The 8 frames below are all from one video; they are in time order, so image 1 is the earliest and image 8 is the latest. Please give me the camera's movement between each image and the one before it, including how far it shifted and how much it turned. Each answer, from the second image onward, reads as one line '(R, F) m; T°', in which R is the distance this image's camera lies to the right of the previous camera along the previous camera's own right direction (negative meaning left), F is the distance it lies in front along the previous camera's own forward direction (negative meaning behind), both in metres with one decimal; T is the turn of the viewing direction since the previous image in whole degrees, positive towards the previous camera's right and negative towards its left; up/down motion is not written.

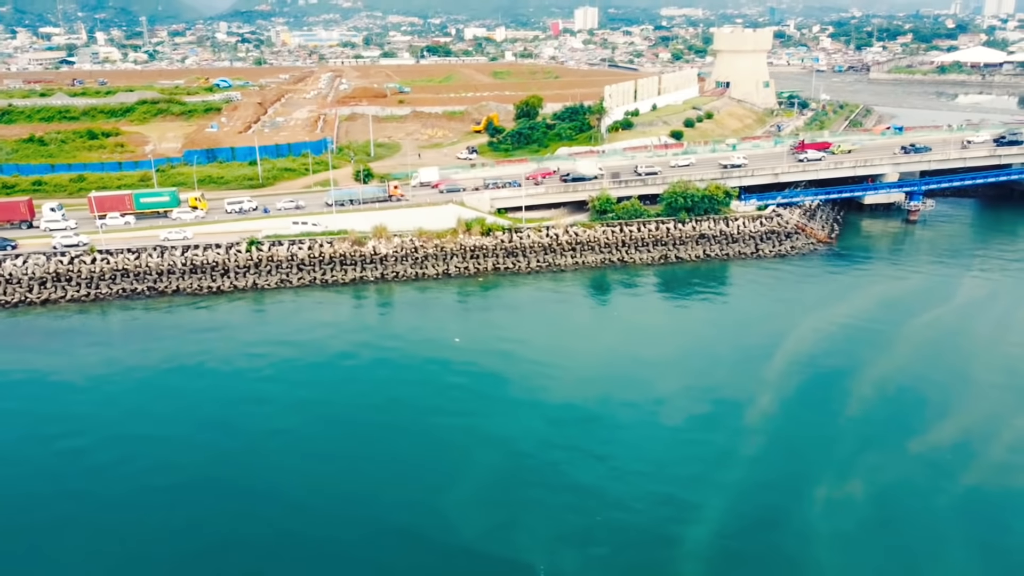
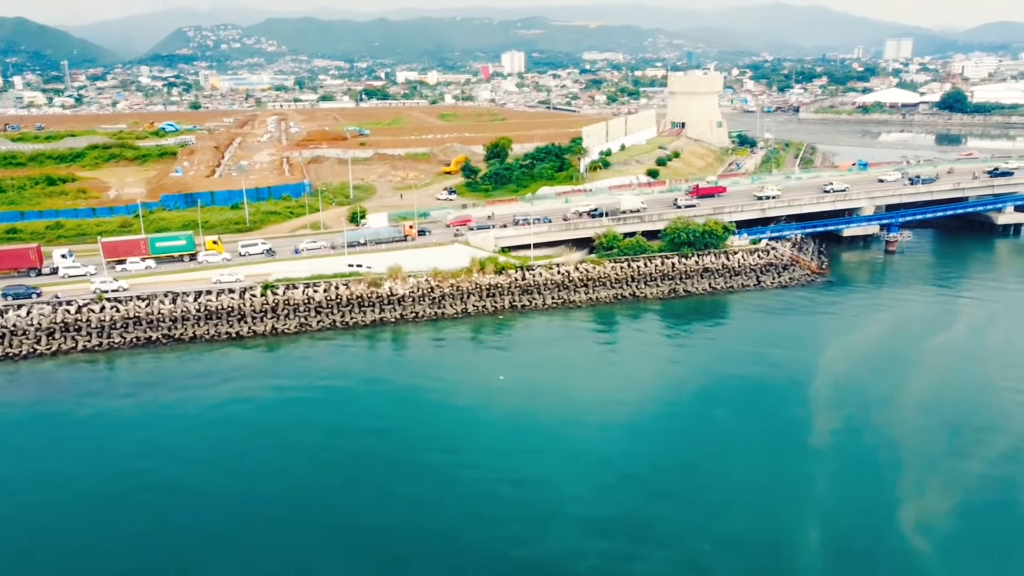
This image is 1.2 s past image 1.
(-3.0, -0.1) m; +5°
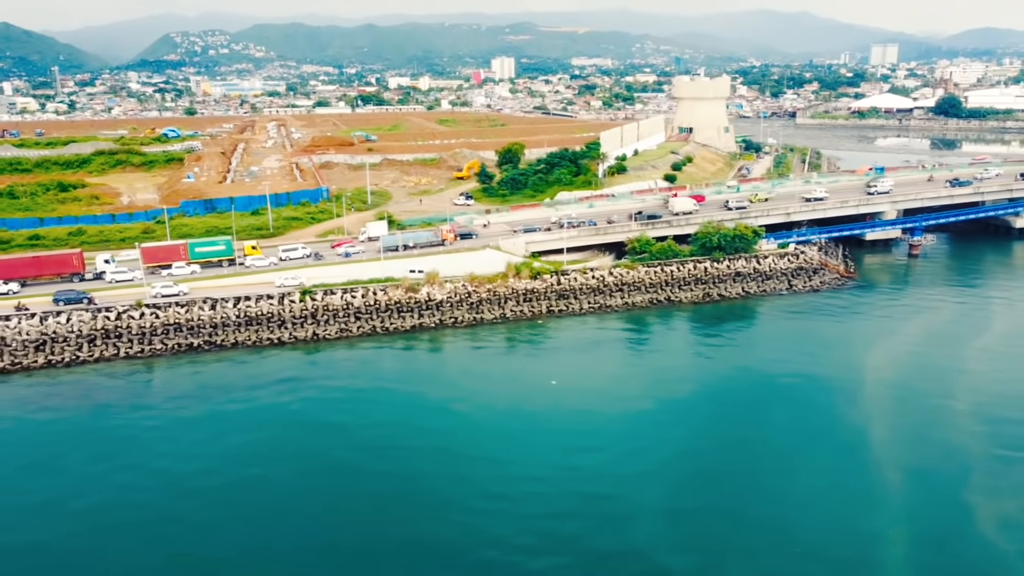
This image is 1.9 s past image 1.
(-1.7, 0.0) m; +1°
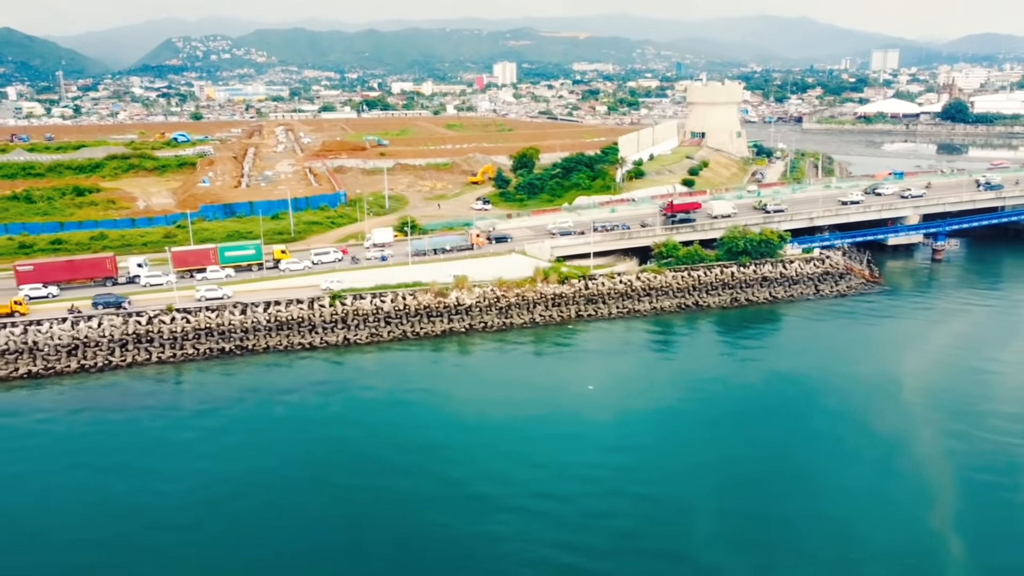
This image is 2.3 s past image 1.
(-1.0, +0.1) m; 0°
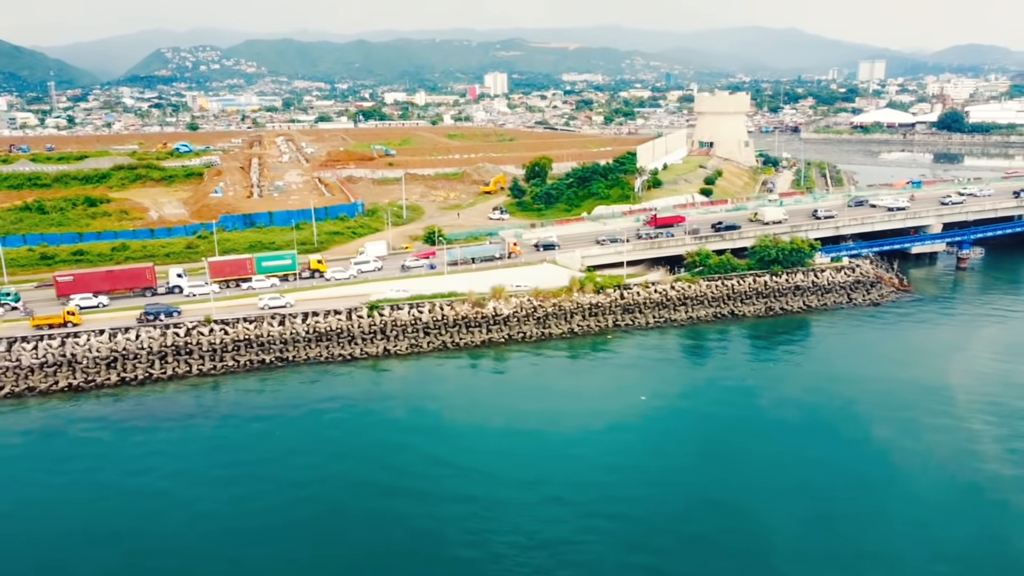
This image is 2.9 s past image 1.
(-1.6, +0.2) m; +1°
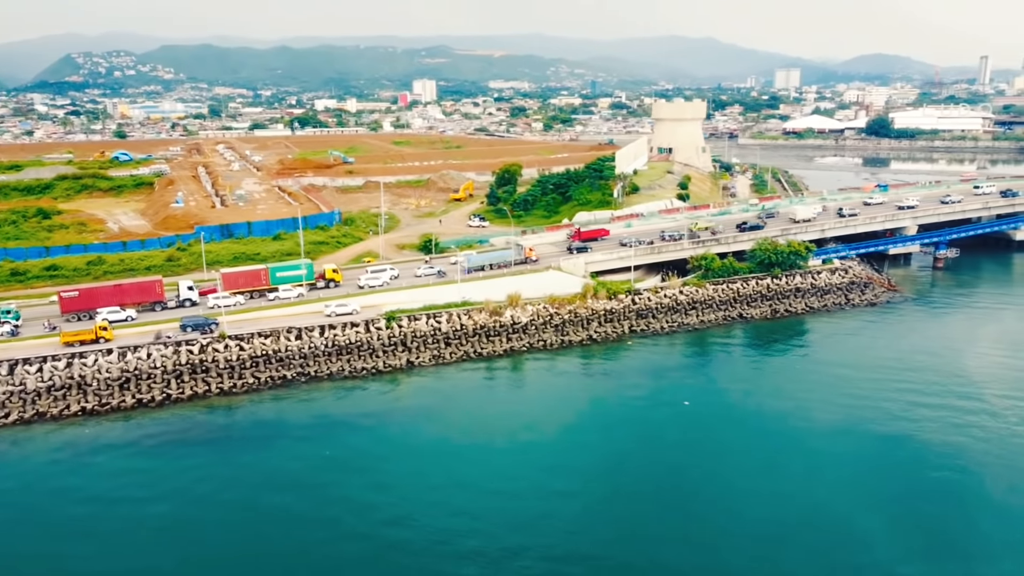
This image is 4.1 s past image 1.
(-3.0, +0.5) m; +5°
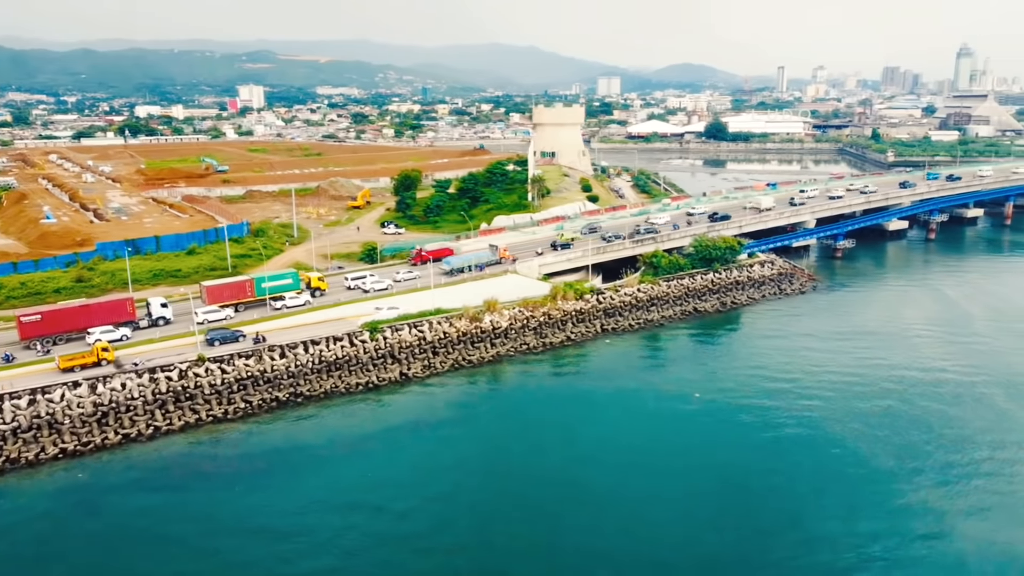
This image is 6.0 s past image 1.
(-4.6, +0.8) m; +12°
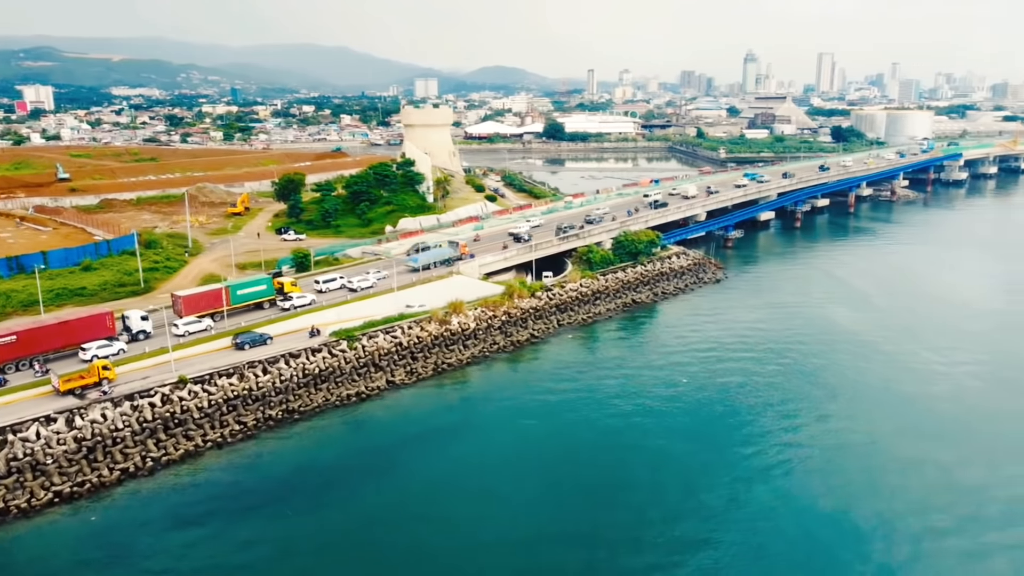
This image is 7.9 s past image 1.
(-4.6, +0.5) m; +12°
